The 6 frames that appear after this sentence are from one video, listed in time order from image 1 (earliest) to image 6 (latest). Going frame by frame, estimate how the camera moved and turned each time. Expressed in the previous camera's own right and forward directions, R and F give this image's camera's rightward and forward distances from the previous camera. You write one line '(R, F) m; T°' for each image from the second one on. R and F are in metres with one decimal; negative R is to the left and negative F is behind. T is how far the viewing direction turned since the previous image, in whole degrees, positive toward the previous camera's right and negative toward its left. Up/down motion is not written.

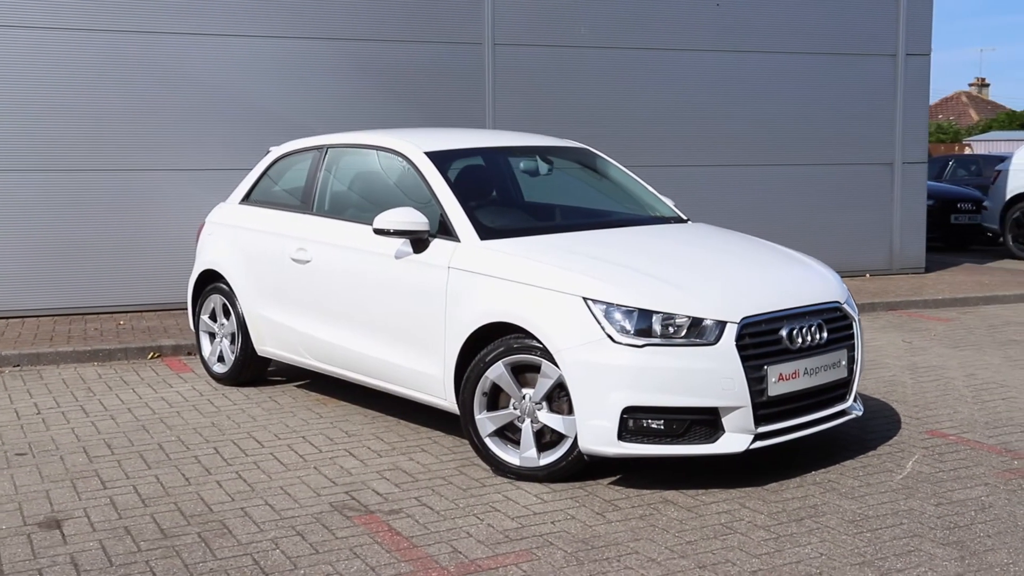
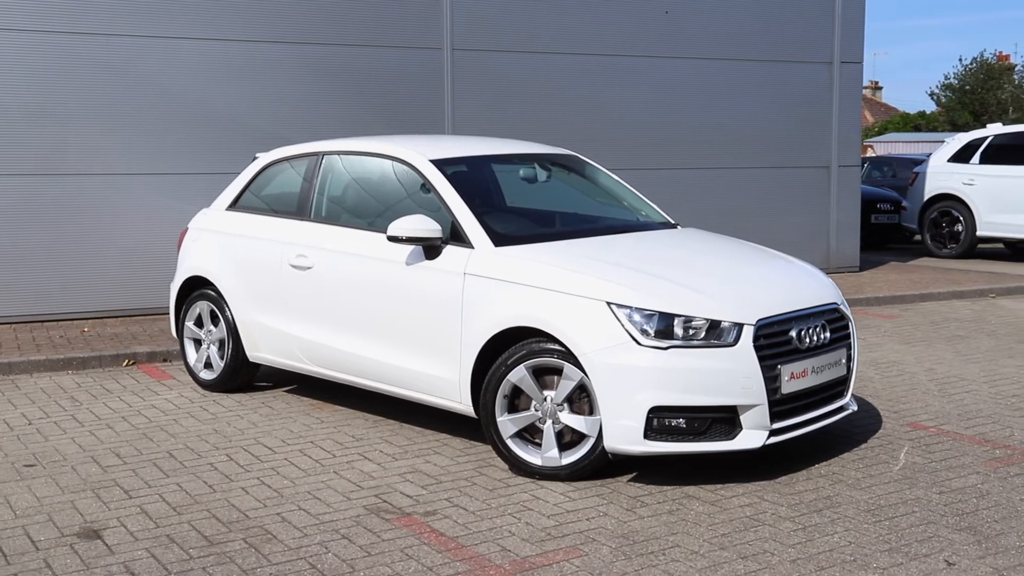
(-0.6, -0.1) m; +5°
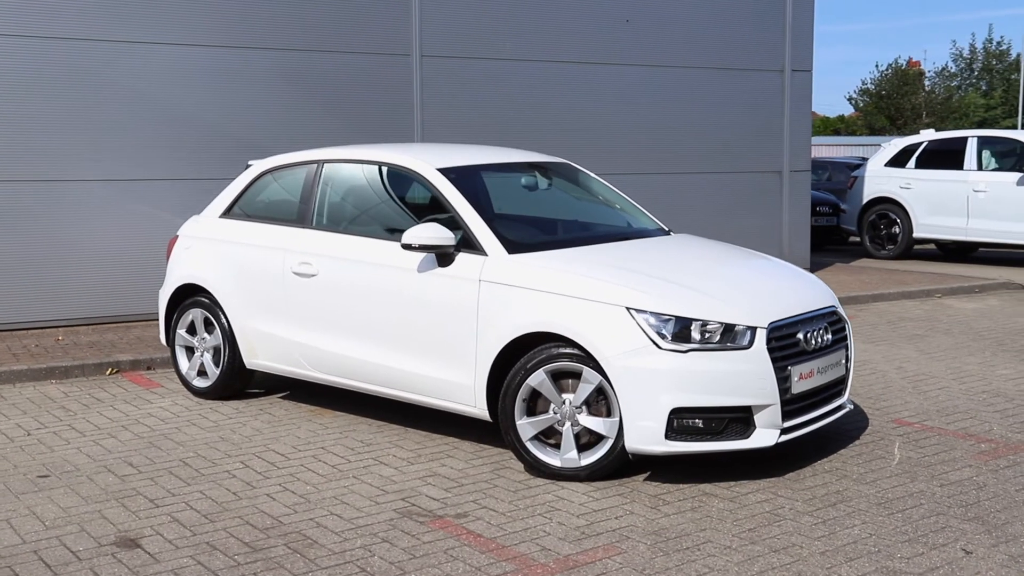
(-0.5, -0.1) m; +4°
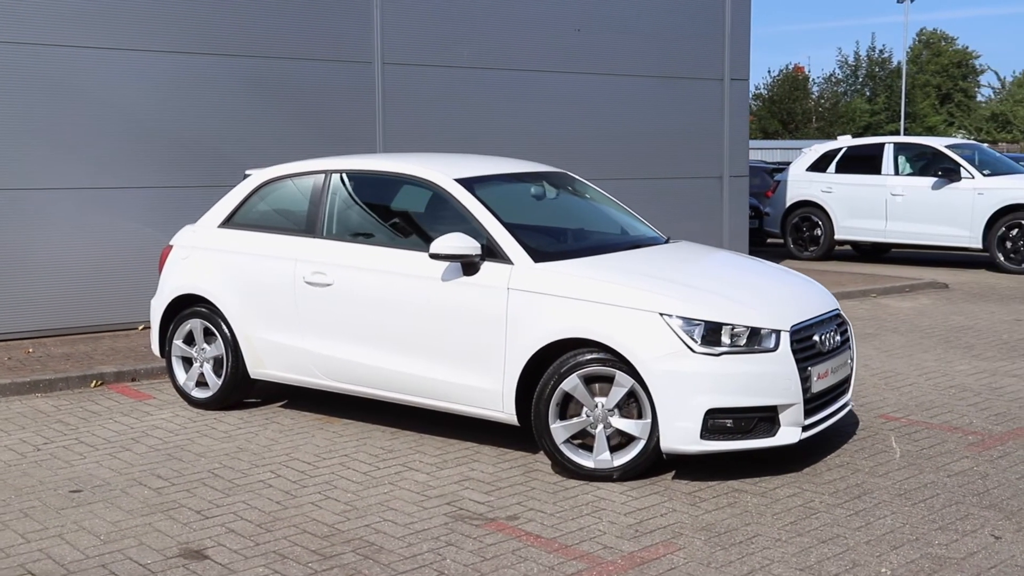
(-0.7, -0.1) m; +6°
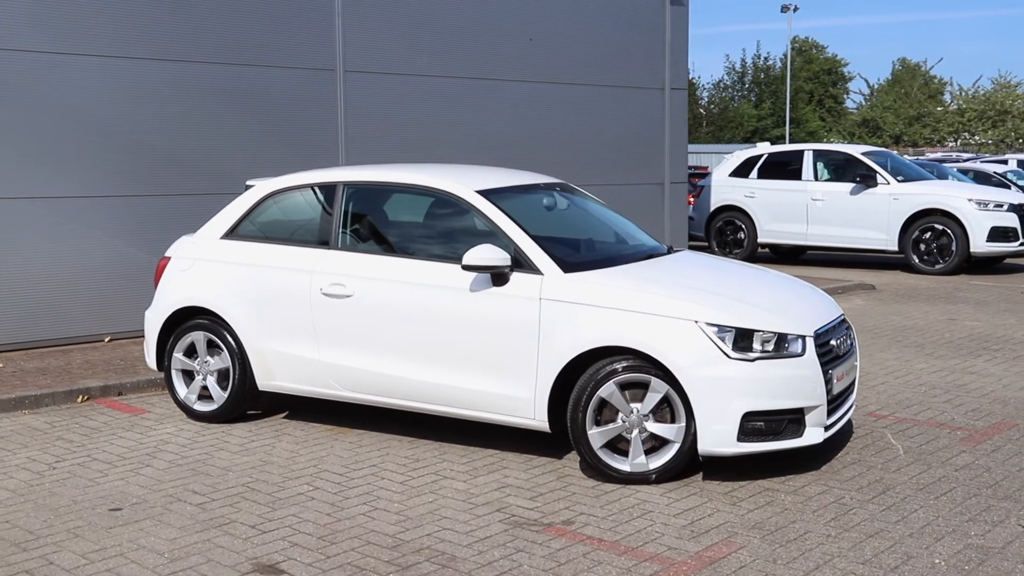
(-0.8, -0.1) m; +6°
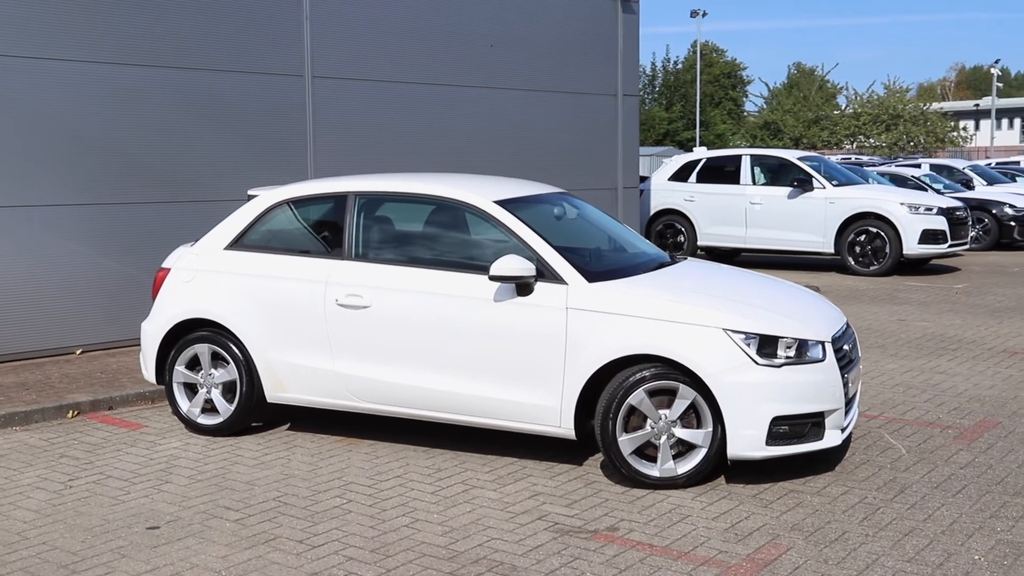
(-0.6, 0.0) m; +5°
